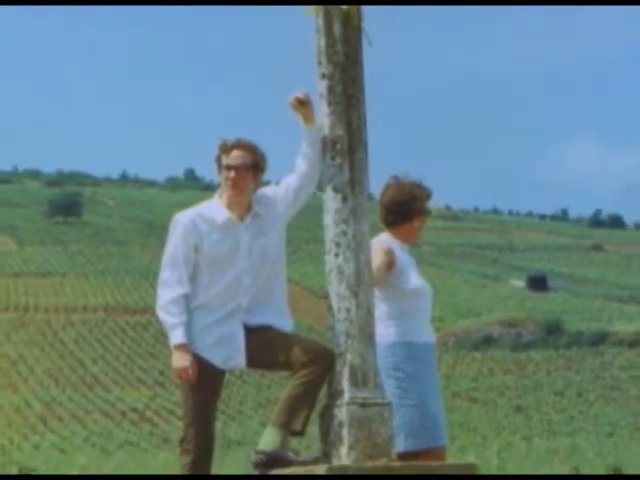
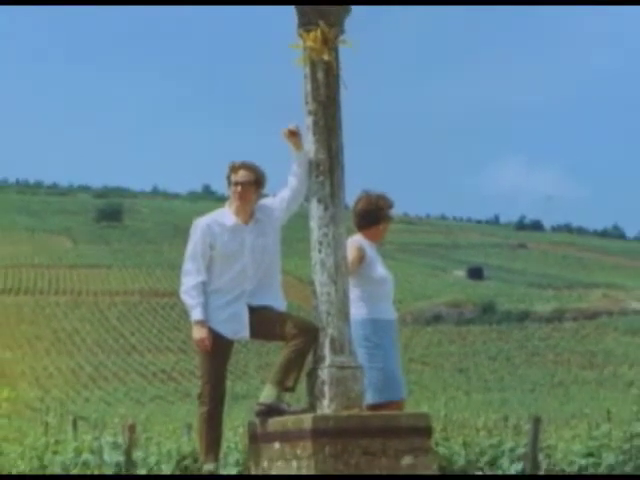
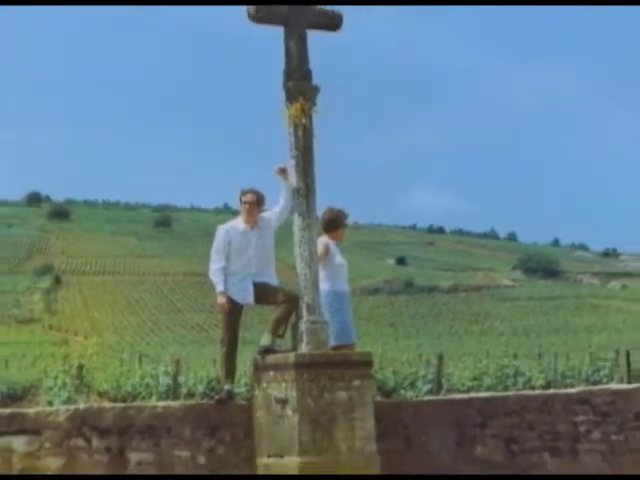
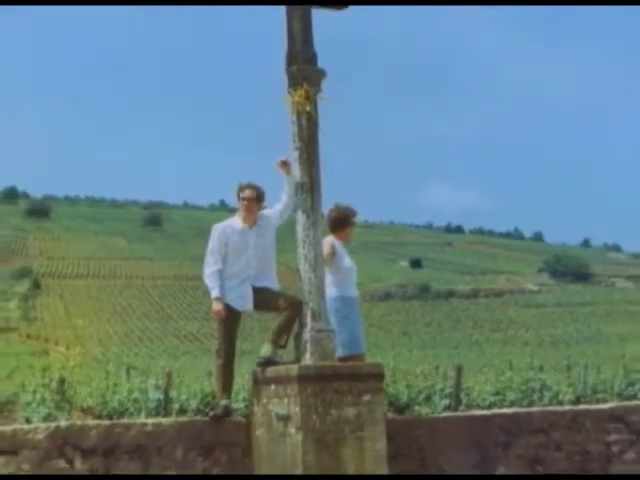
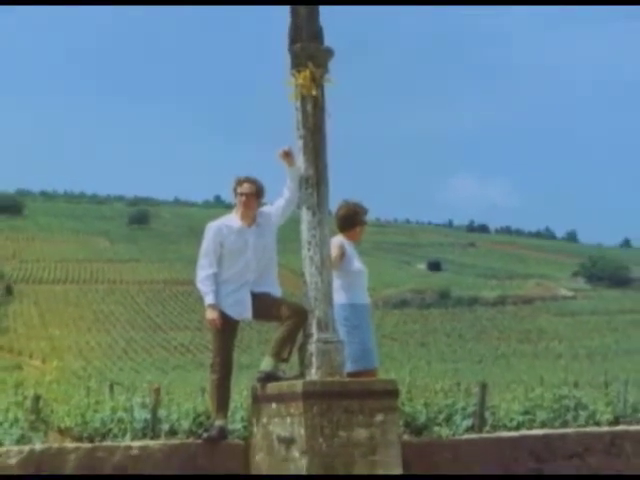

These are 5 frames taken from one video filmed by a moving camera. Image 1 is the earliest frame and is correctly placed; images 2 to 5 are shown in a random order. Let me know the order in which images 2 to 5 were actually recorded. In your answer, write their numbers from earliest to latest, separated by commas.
2, 5, 4, 3
